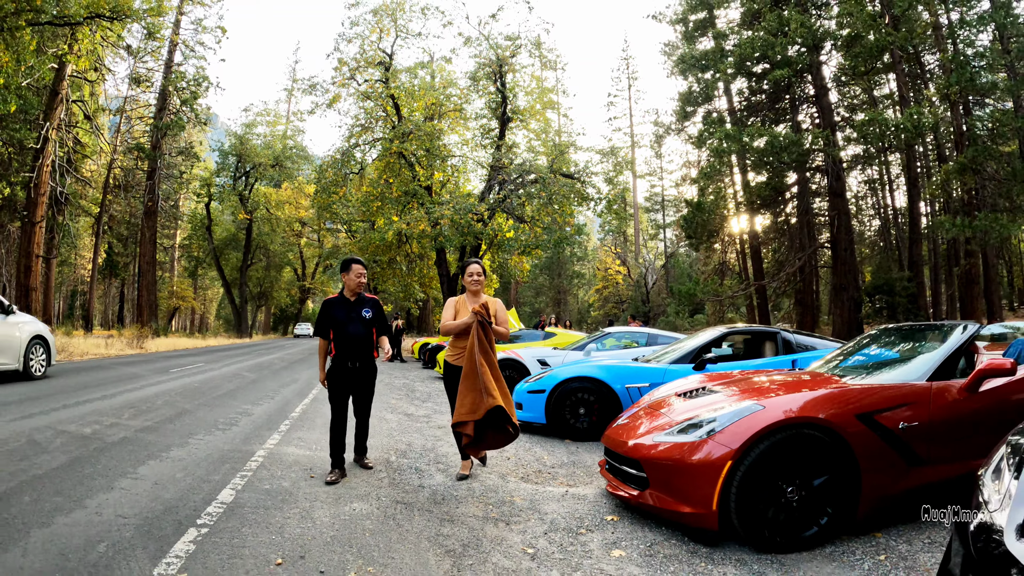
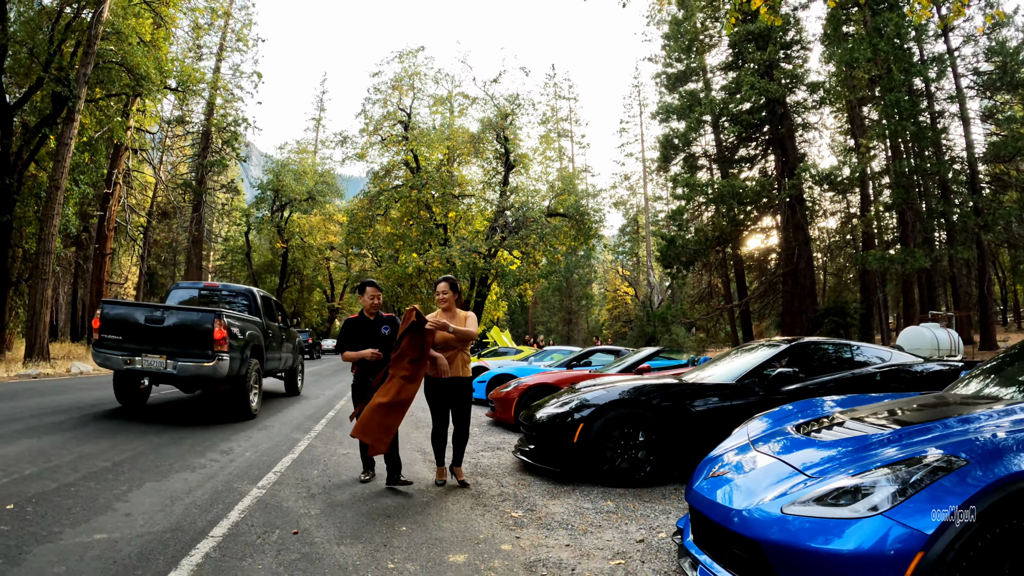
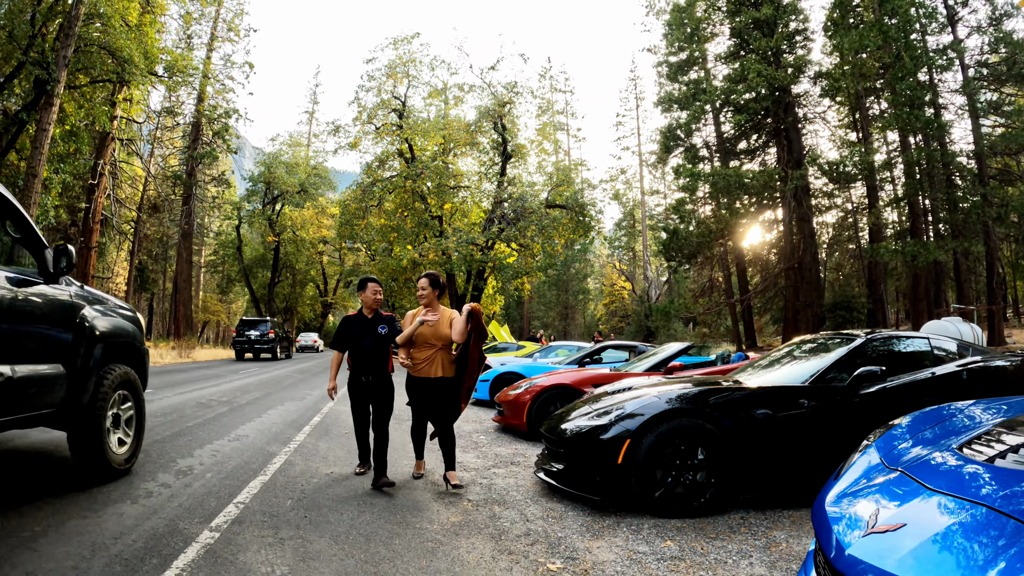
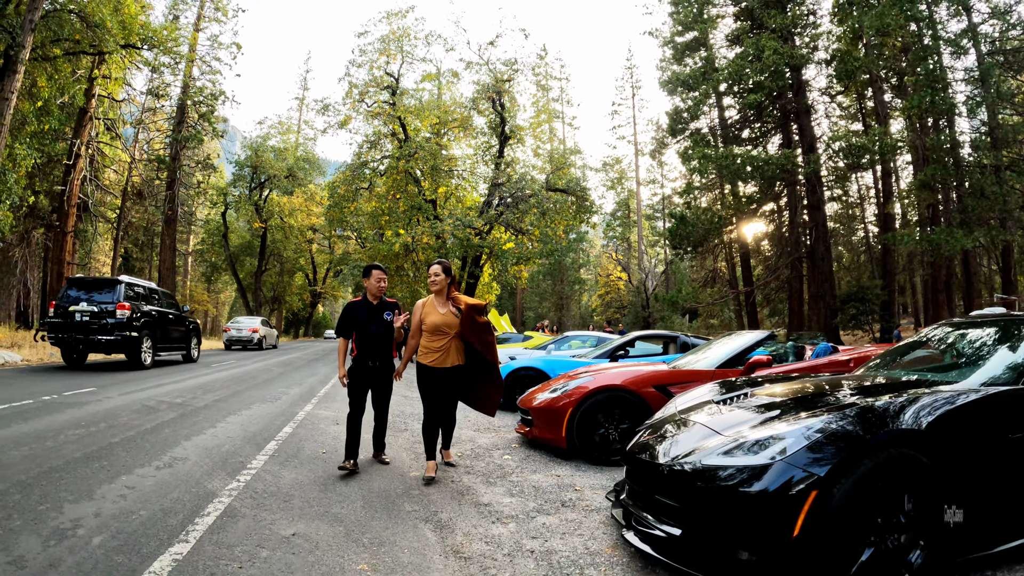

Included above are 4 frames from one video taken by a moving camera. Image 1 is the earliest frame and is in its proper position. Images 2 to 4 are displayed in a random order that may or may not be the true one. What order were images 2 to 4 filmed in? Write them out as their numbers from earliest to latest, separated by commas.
4, 3, 2
